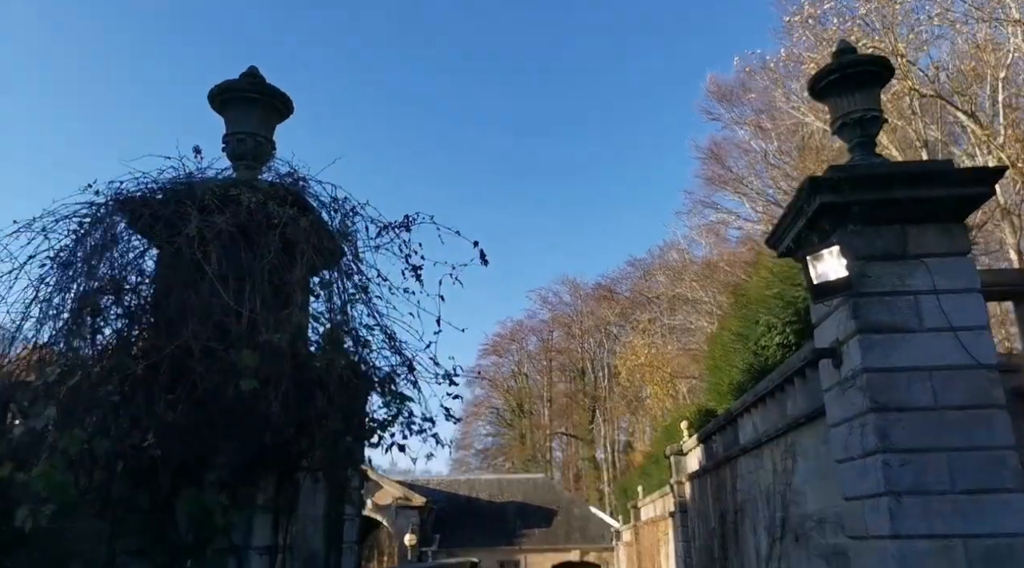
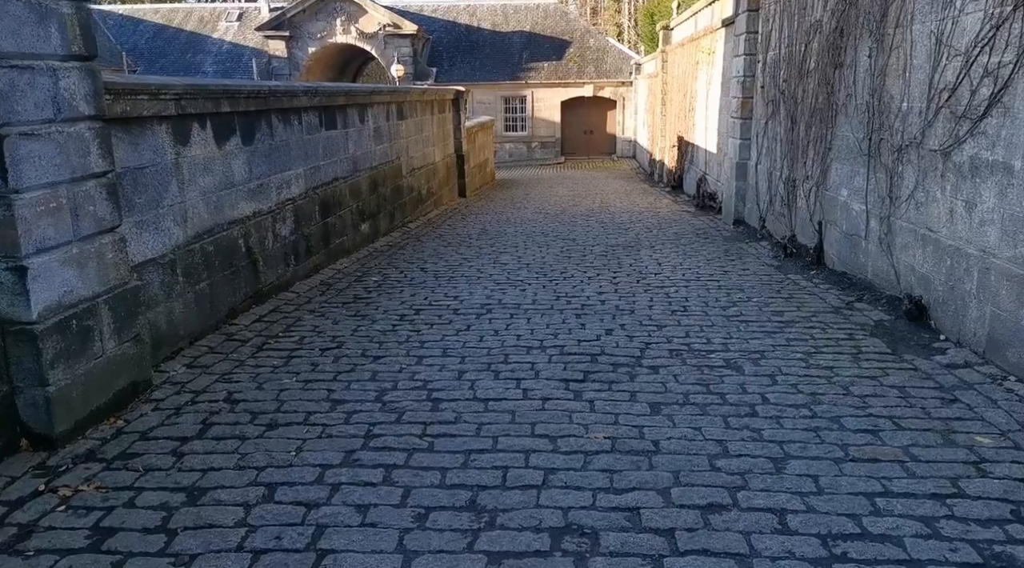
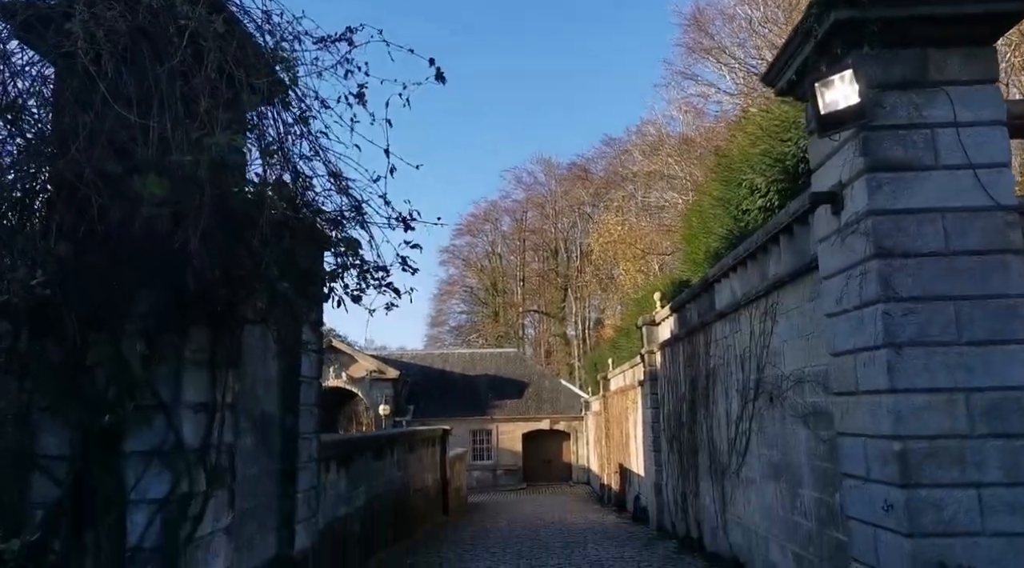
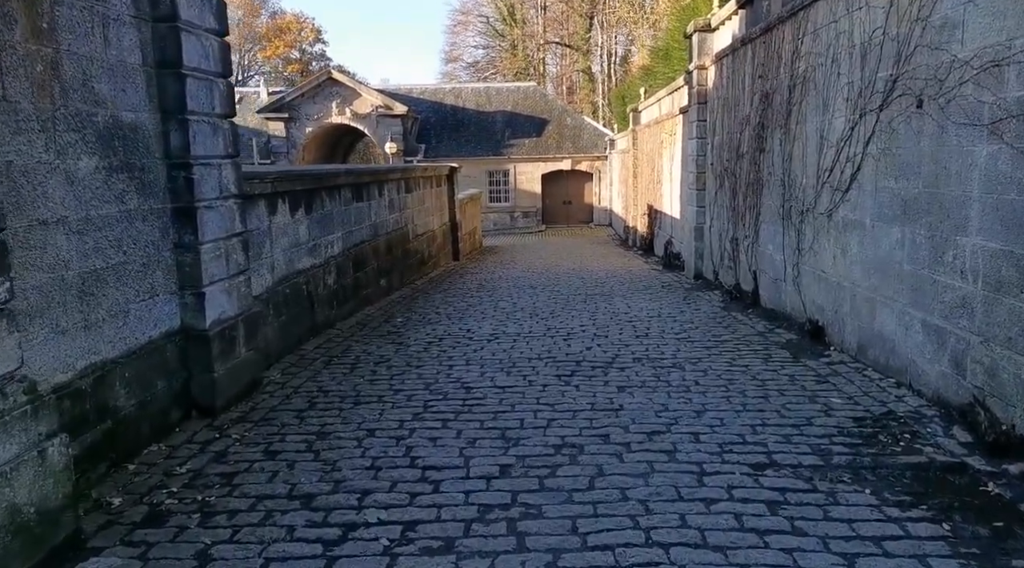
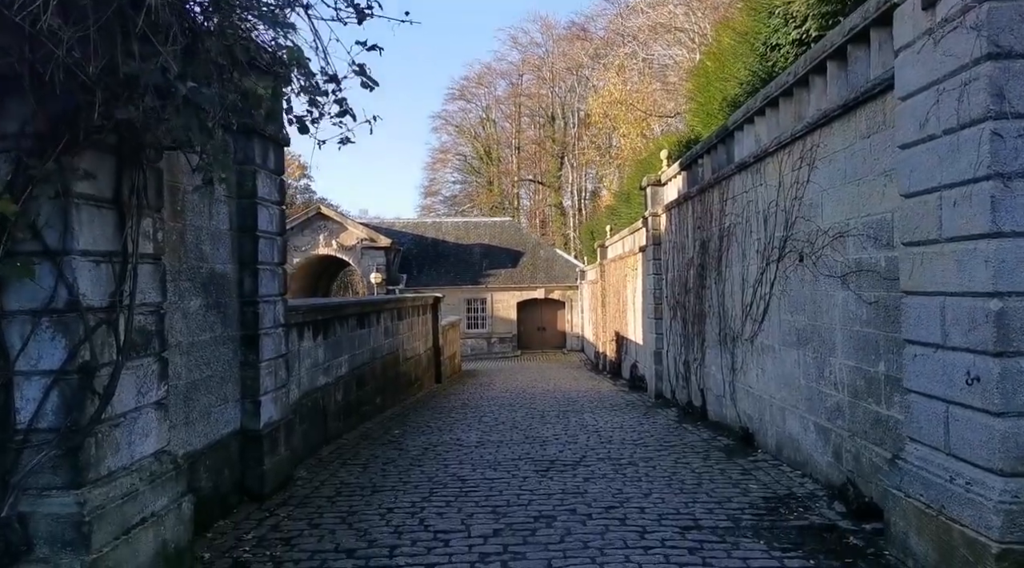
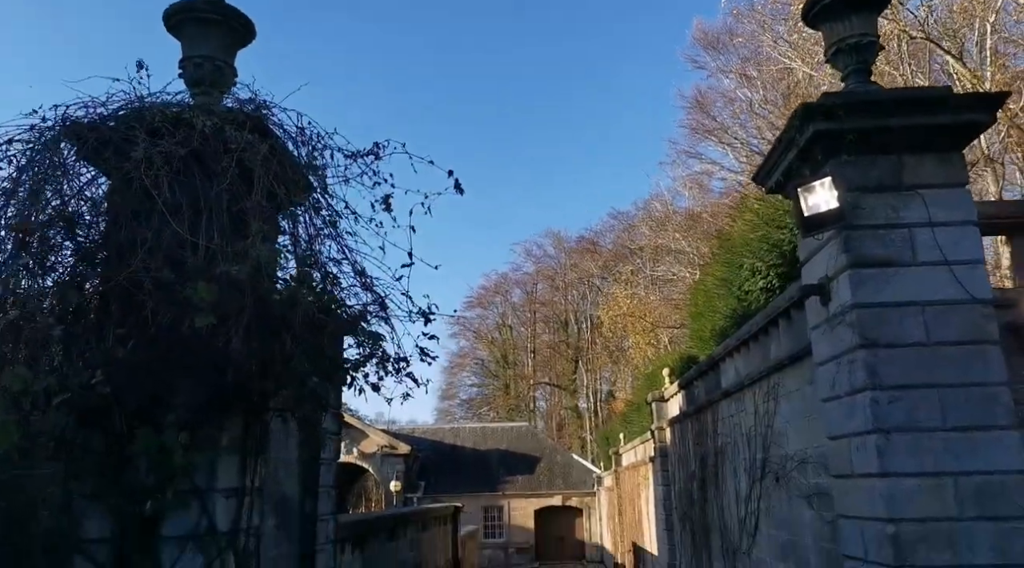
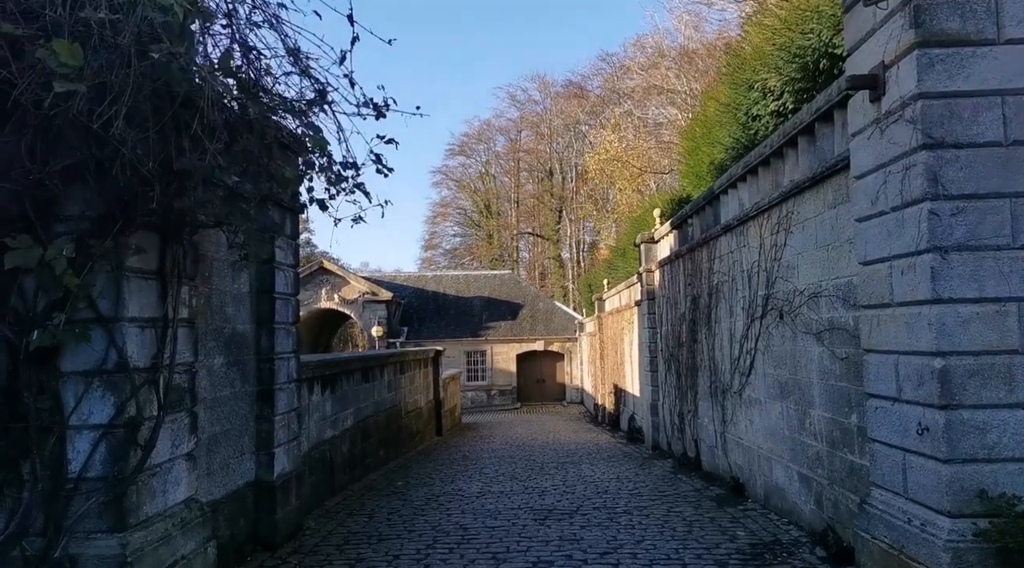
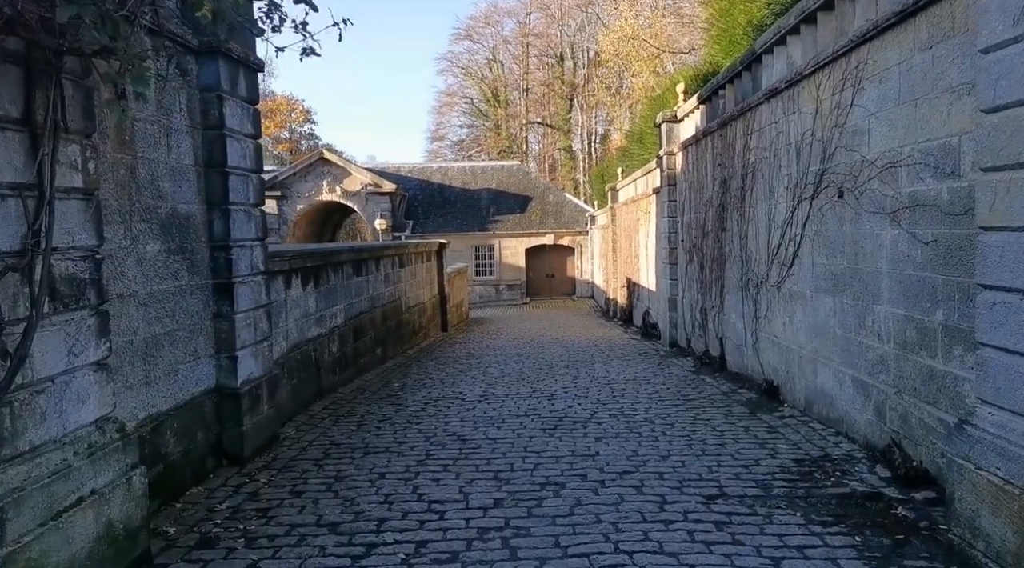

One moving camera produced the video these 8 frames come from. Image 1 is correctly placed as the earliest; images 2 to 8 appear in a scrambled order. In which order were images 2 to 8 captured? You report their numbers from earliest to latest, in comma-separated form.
6, 3, 7, 5, 8, 4, 2
